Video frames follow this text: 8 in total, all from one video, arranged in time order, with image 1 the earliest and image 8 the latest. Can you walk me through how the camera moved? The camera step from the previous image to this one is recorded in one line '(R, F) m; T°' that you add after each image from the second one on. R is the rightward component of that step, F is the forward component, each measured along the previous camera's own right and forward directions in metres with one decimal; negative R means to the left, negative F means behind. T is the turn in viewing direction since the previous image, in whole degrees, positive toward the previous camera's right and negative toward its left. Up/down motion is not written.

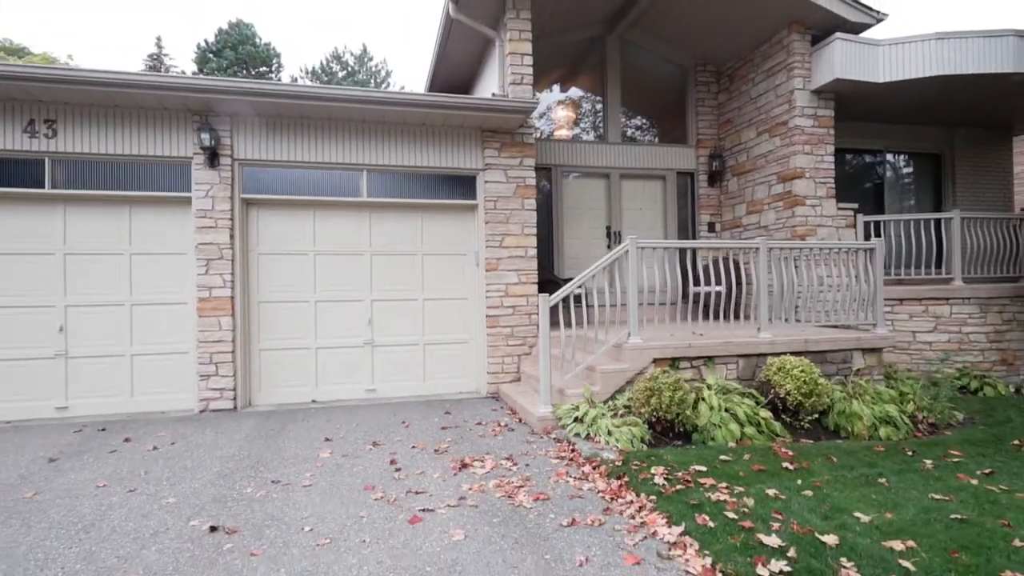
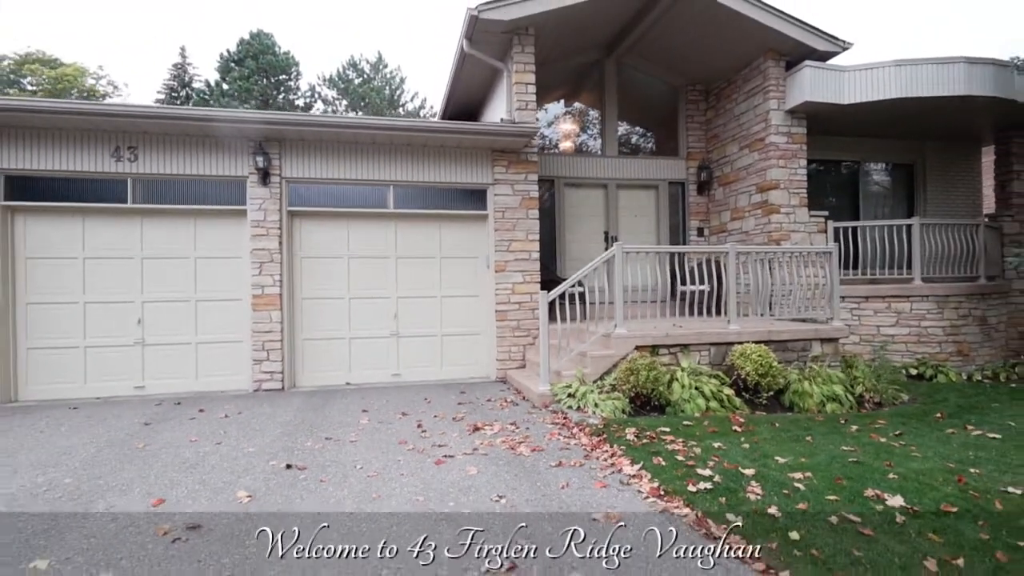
(+0.1, -0.9) m; -1°
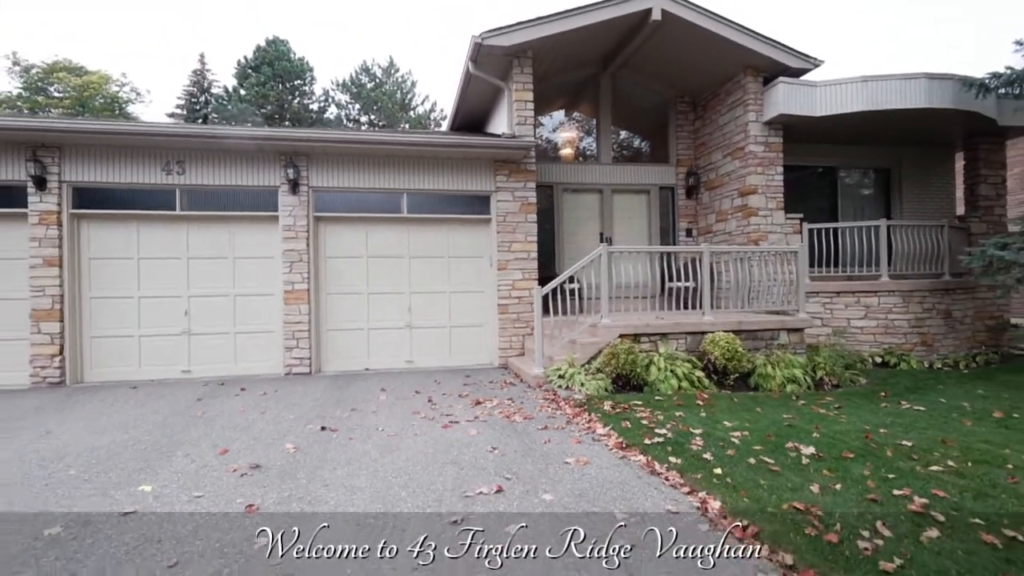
(+0.1, -0.8) m; -1°
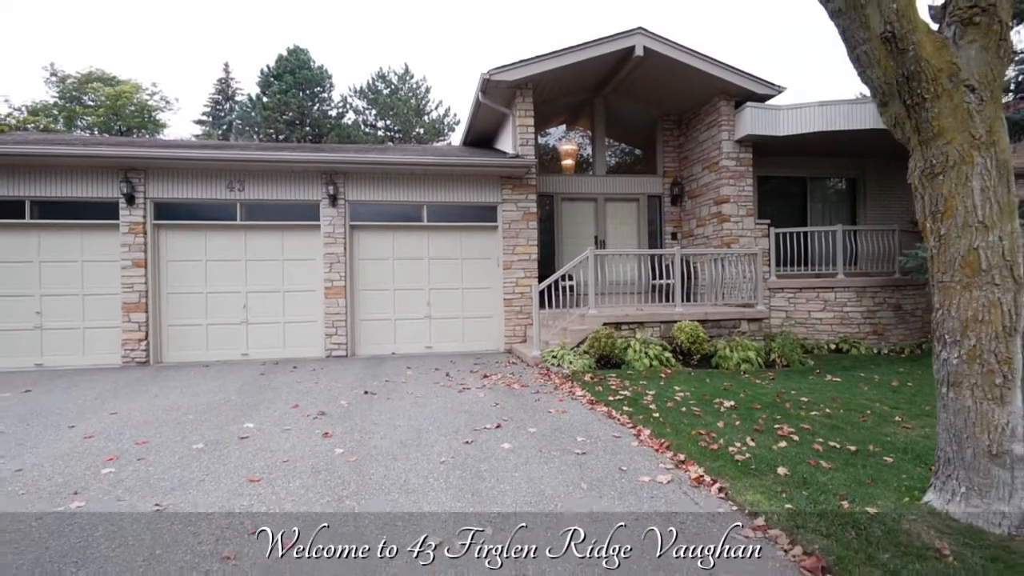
(+0.1, -1.3) m; -1°
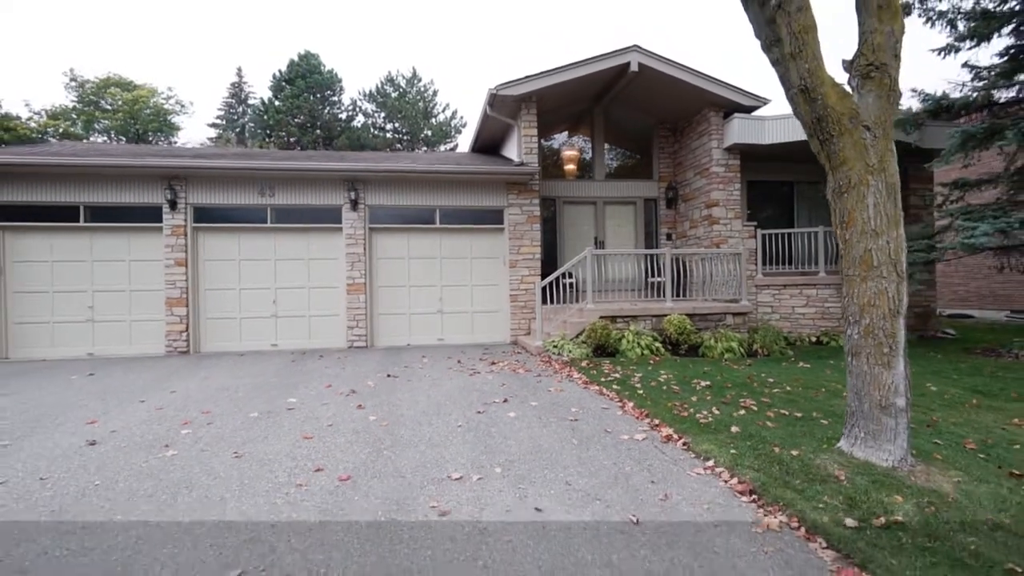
(0.0, -0.8) m; -1°
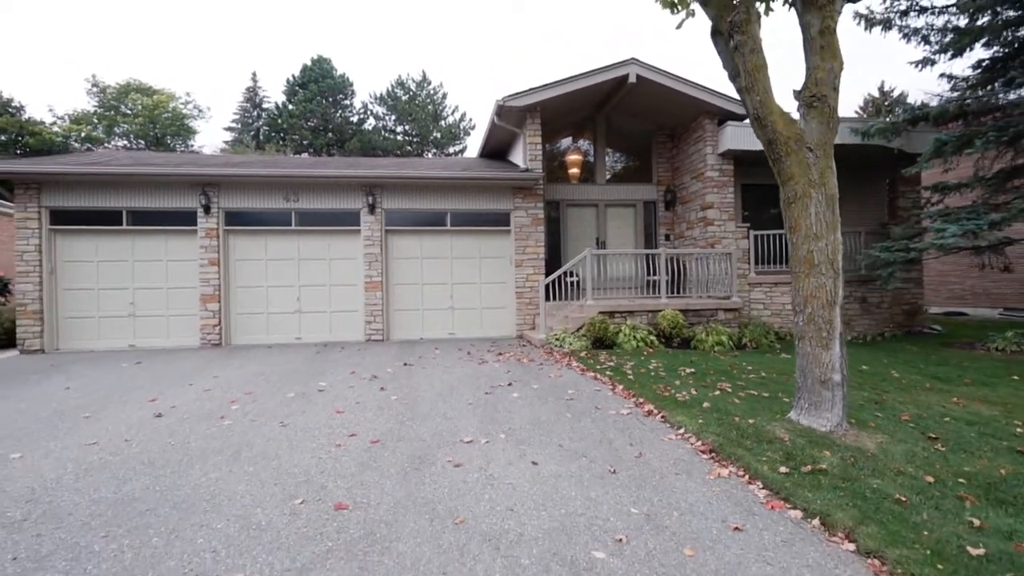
(+0.1, -0.7) m; -1°
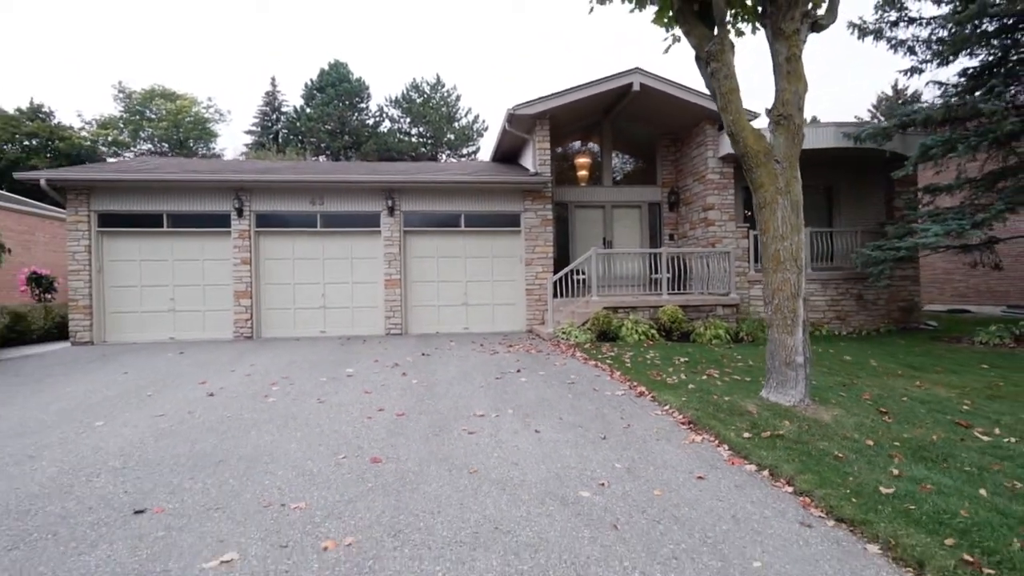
(+0.1, -0.6) m; -1°
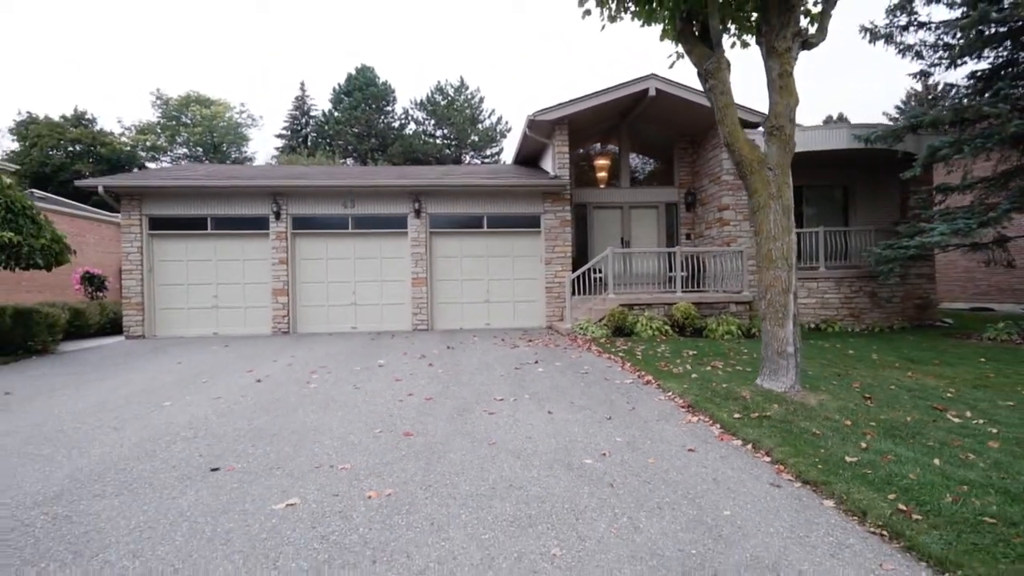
(+0.1, -0.5) m; -2°
